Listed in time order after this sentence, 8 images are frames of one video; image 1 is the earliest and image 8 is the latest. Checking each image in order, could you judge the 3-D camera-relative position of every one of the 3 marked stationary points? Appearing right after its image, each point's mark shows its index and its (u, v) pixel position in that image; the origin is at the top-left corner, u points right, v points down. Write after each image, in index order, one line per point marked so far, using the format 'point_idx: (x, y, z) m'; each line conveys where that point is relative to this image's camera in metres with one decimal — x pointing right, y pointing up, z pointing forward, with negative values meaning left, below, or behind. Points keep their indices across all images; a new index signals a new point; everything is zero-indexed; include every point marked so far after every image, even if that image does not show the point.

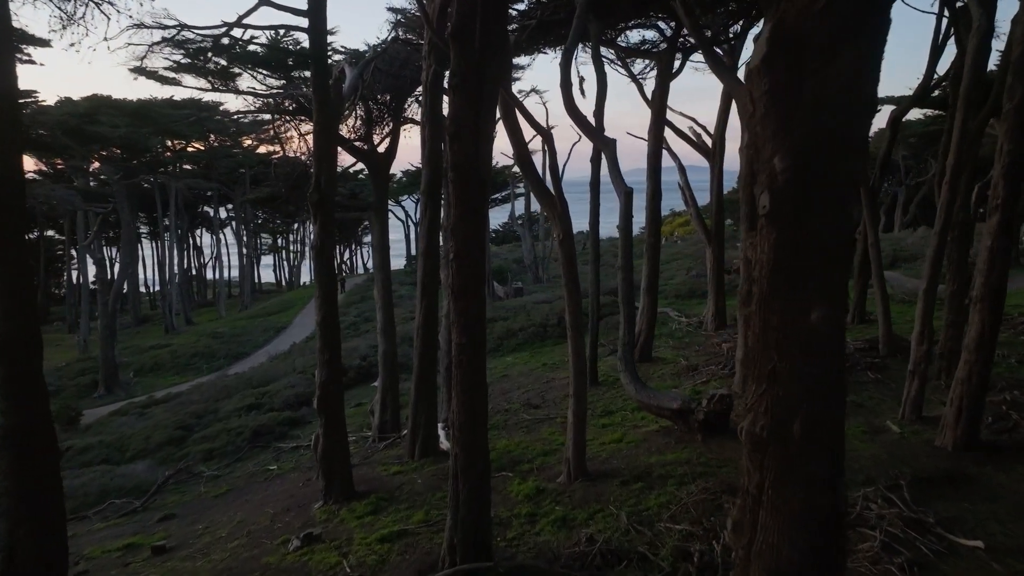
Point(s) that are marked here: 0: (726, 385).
0: (+2.4, -1.1, +8.5) m
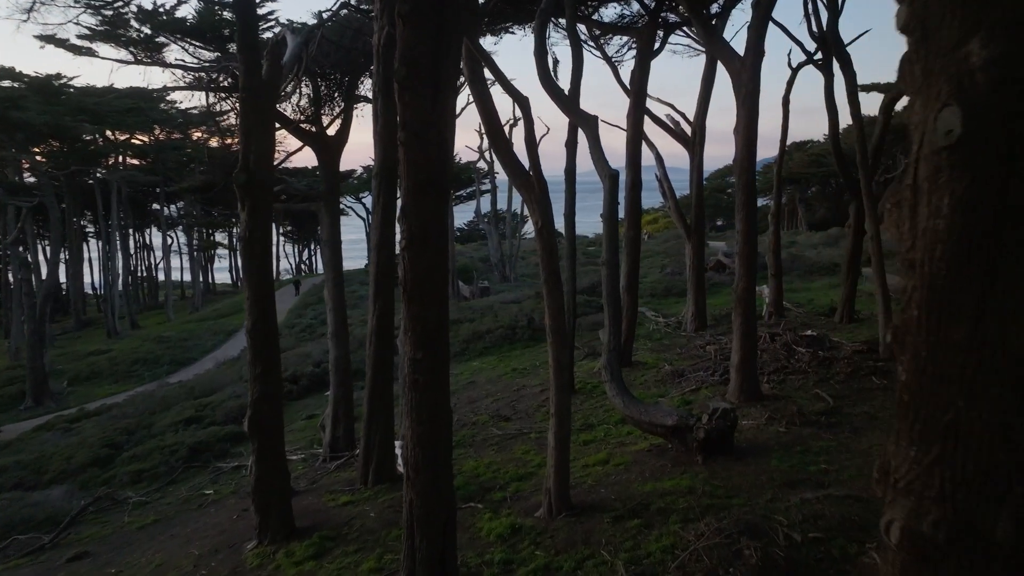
0: (+2.1, -1.1, +7.6) m
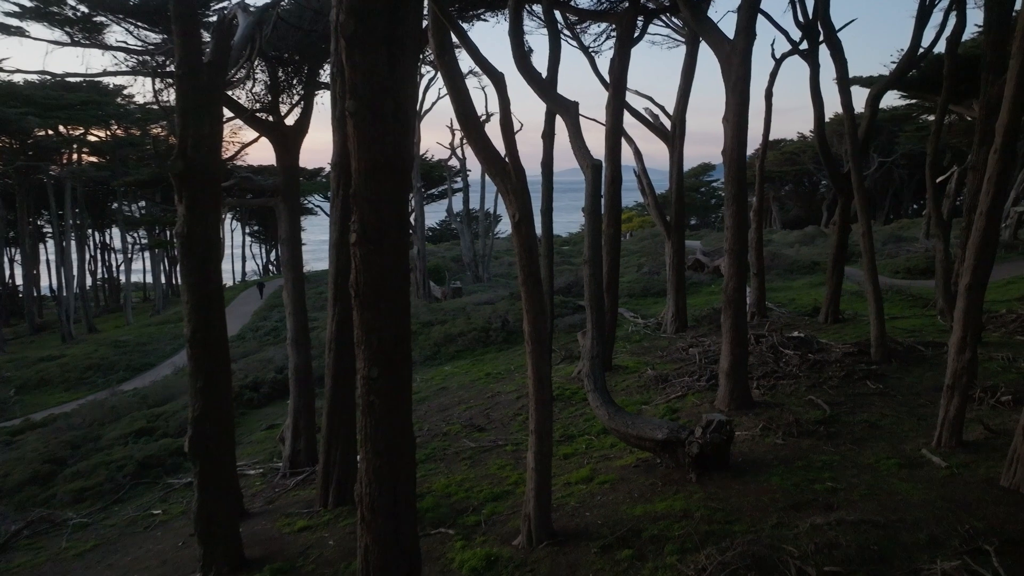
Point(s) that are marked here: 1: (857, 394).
0: (+1.8, -1.1, +7.2) m
1: (+3.2, -1.0, +7.1) m
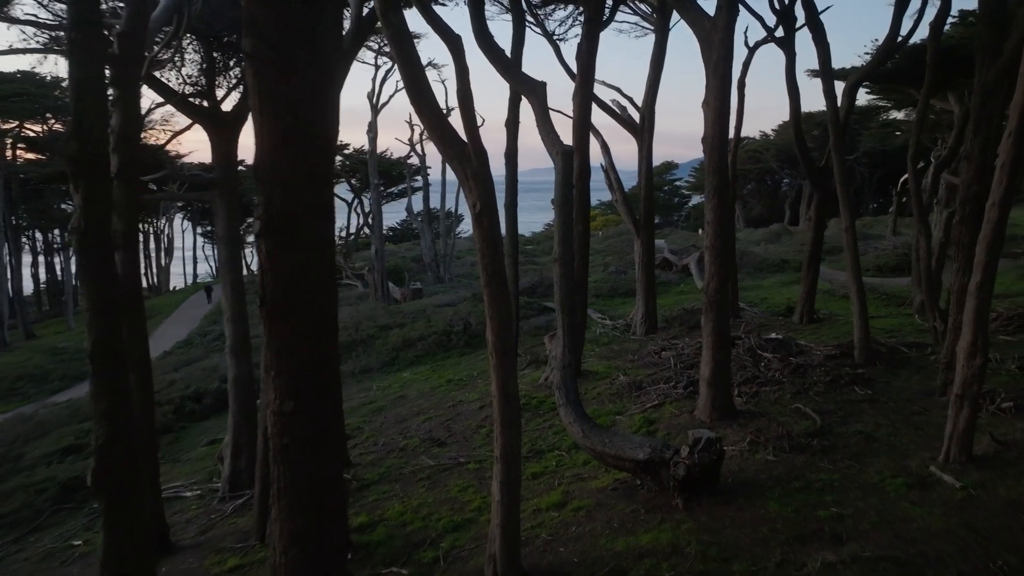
0: (+1.5, -1.1, +6.6) m
1: (+2.9, -1.0, +6.6) m
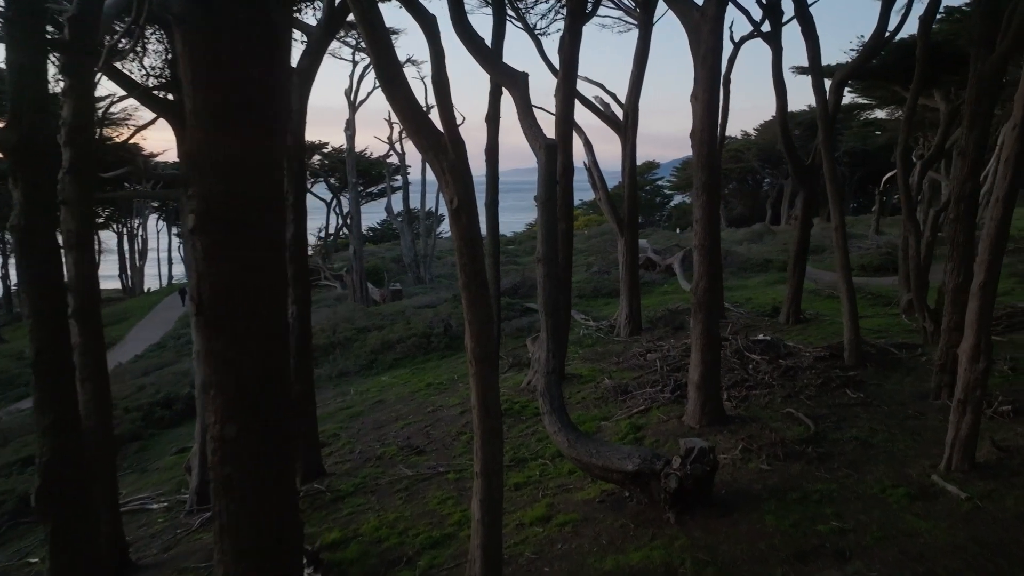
0: (+1.3, -1.1, +6.4) m
1: (+2.7, -1.0, +6.4) m
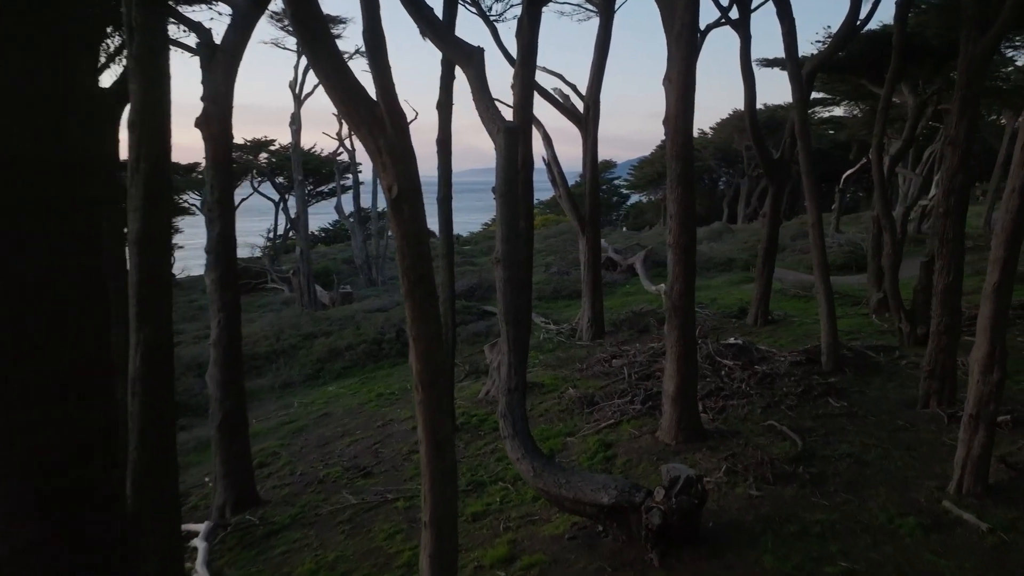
0: (+1.0, -1.1, +5.8) m
1: (+2.4, -1.0, +5.9) m
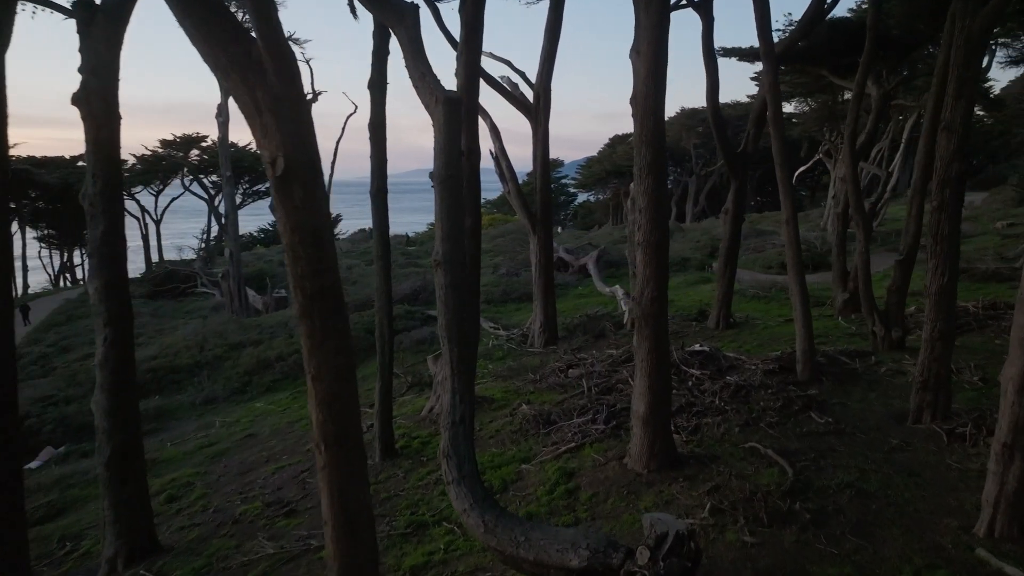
0: (+0.7, -1.1, +5.0) m
1: (+2.0, -1.0, +5.3) m
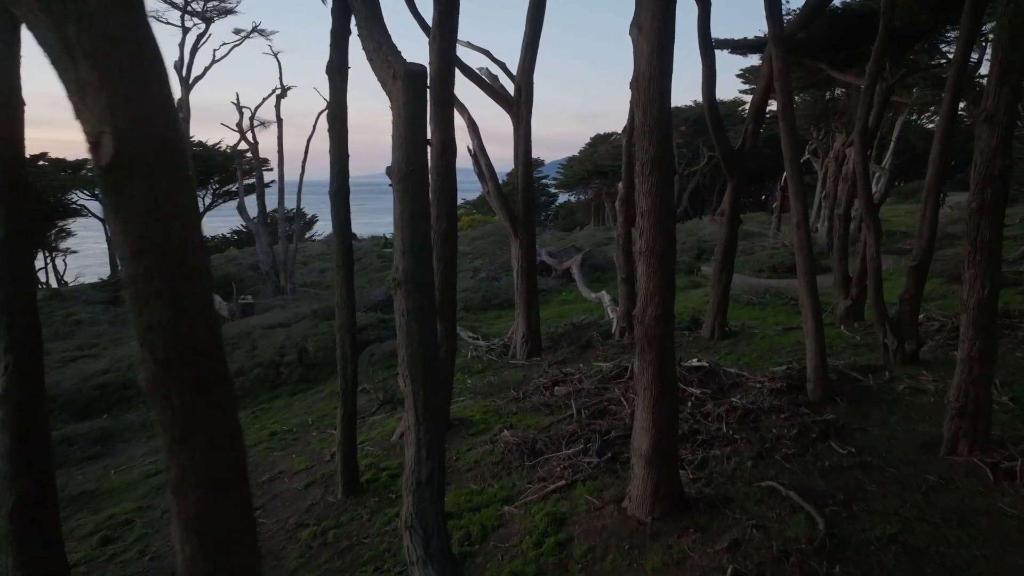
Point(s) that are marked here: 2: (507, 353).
0: (+0.6, -1.2, +4.3) m
1: (+1.9, -1.1, +4.6) m
2: (-0.1, -0.8, +9.6) m
